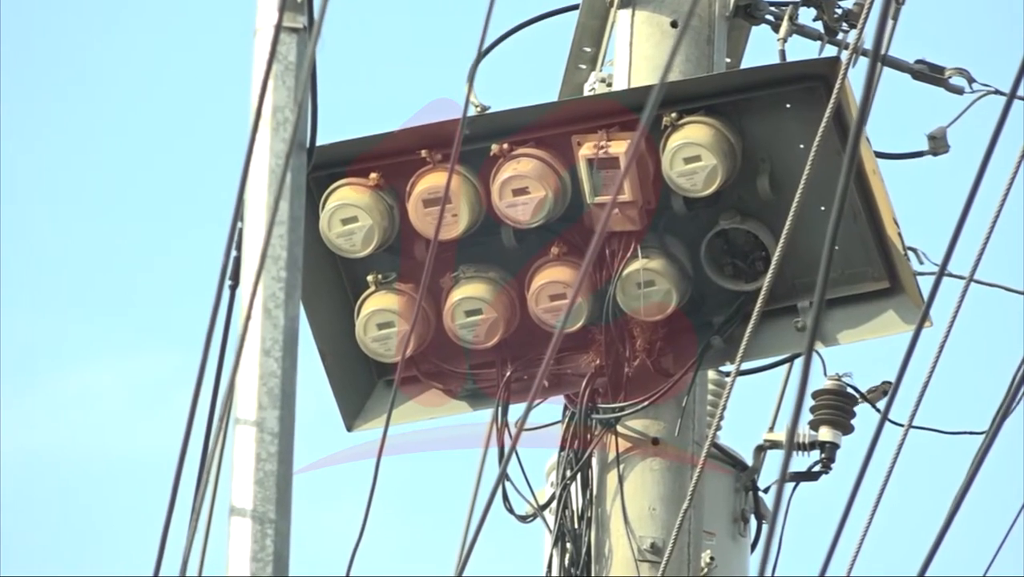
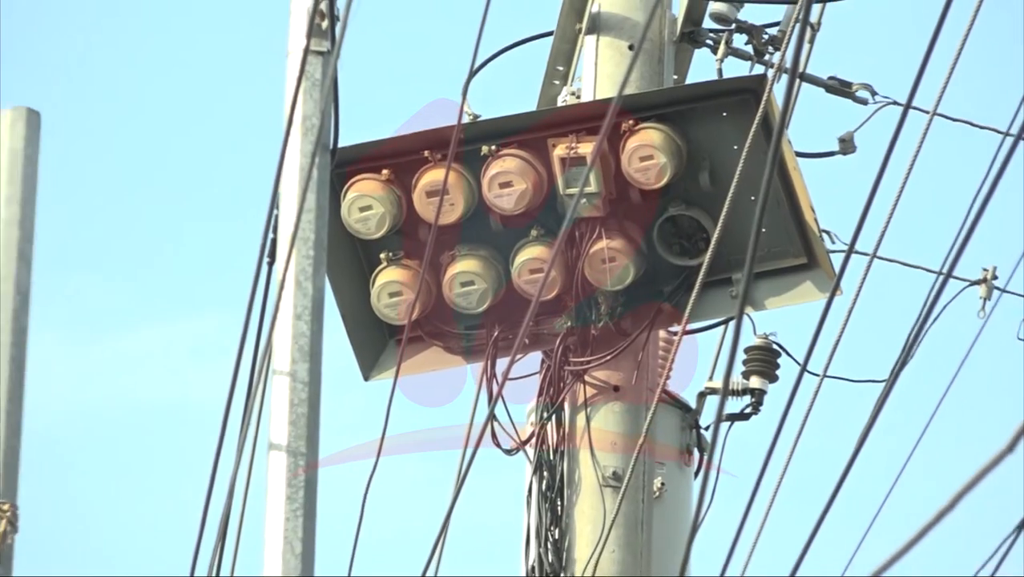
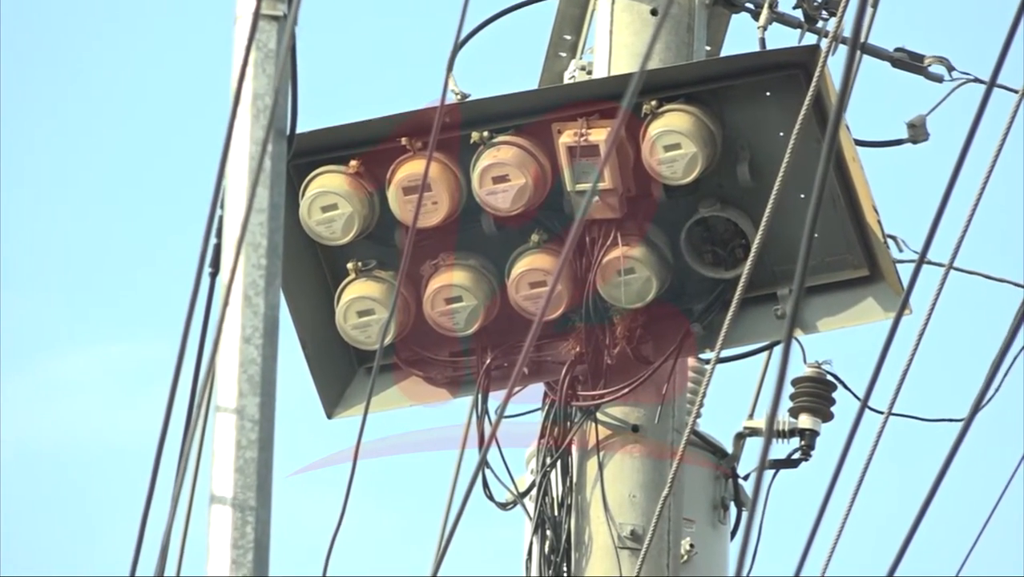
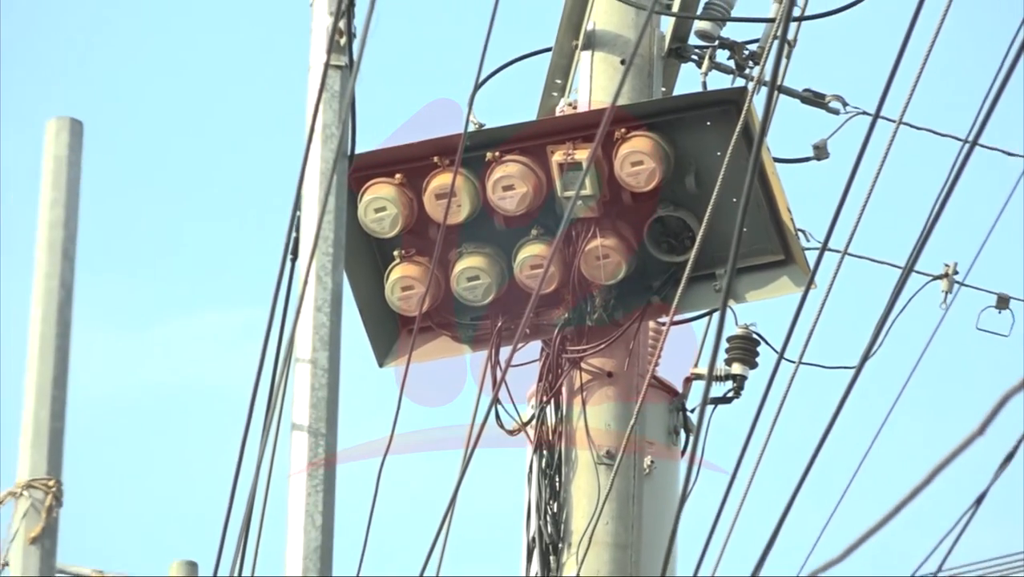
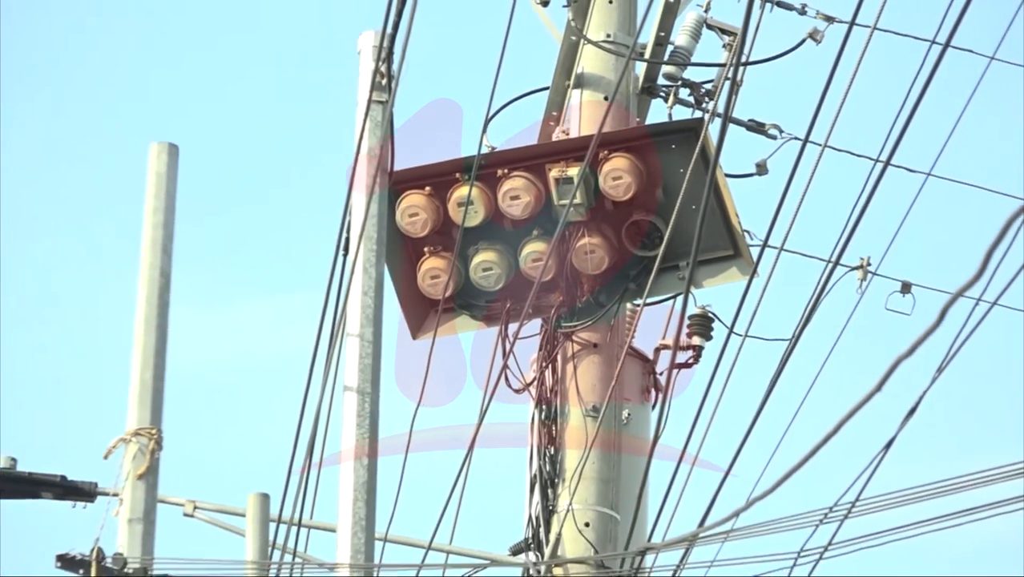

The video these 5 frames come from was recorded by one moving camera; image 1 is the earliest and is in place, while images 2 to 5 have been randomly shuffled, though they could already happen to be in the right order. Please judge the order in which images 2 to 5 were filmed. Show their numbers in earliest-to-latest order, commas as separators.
3, 2, 4, 5
